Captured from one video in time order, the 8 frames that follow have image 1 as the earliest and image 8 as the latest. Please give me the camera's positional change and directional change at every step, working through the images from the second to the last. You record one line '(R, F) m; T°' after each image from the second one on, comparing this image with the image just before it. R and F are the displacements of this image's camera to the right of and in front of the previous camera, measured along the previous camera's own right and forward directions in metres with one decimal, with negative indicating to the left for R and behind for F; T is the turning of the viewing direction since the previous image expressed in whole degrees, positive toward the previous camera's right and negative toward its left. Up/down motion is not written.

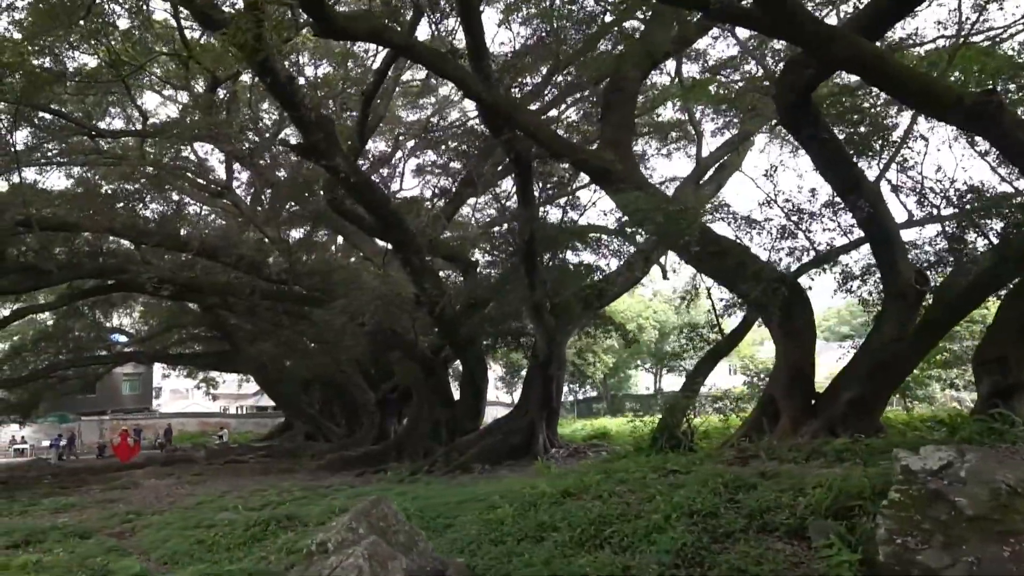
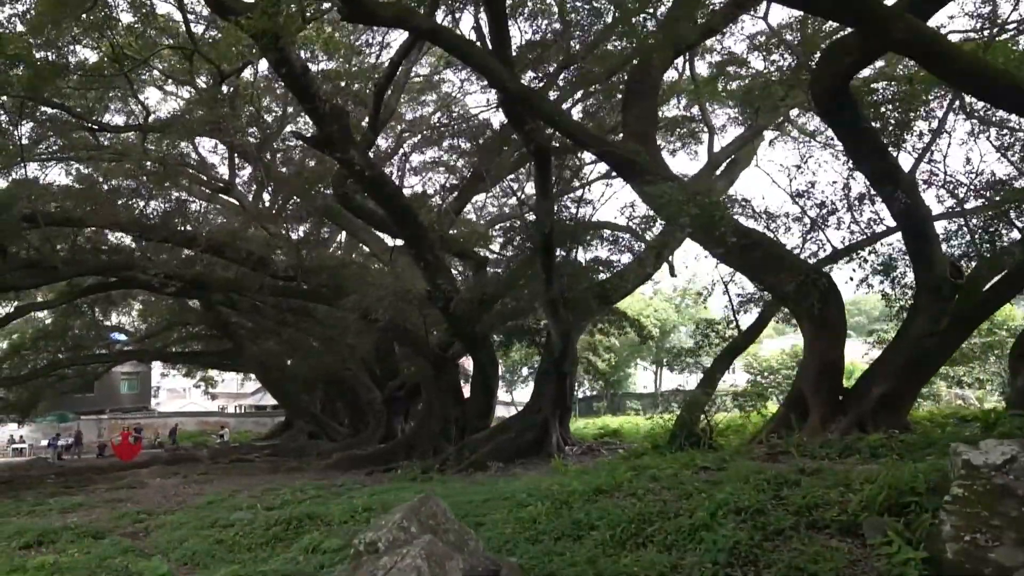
(-0.3, +0.2) m; 0°
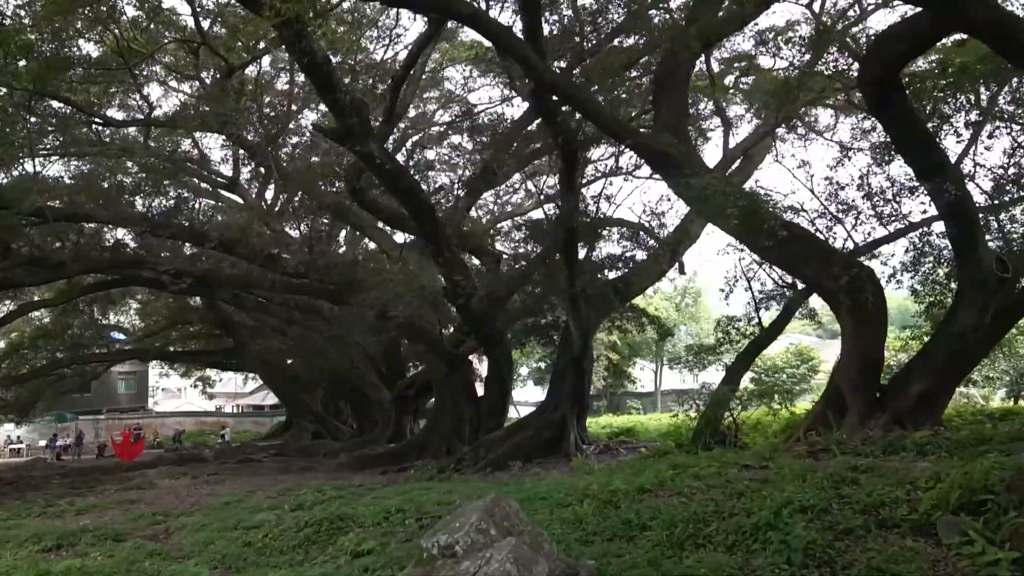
(-0.4, +0.2) m; +1°
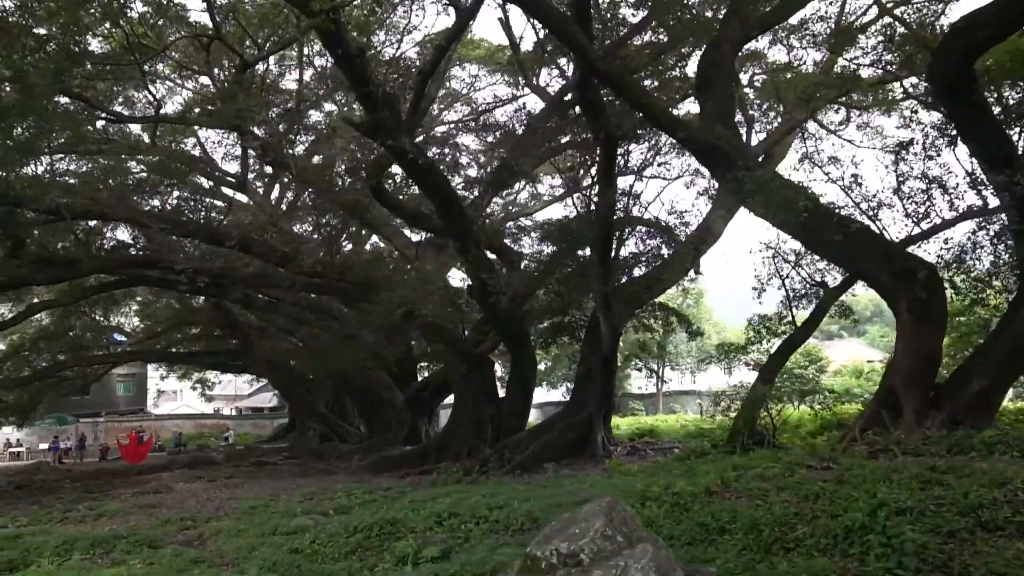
(-0.6, +0.2) m; +1°
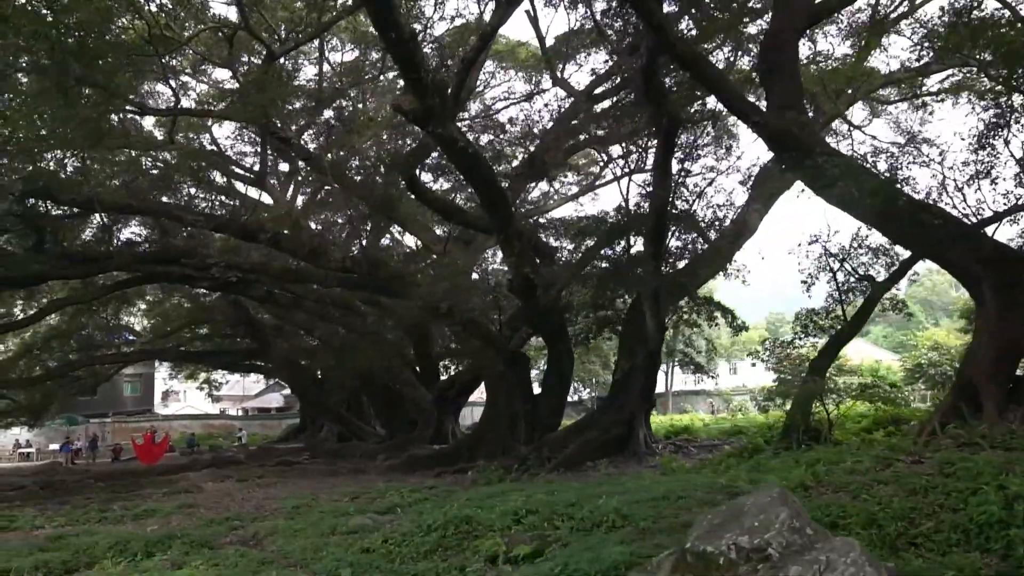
(-0.8, +0.3) m; 0°
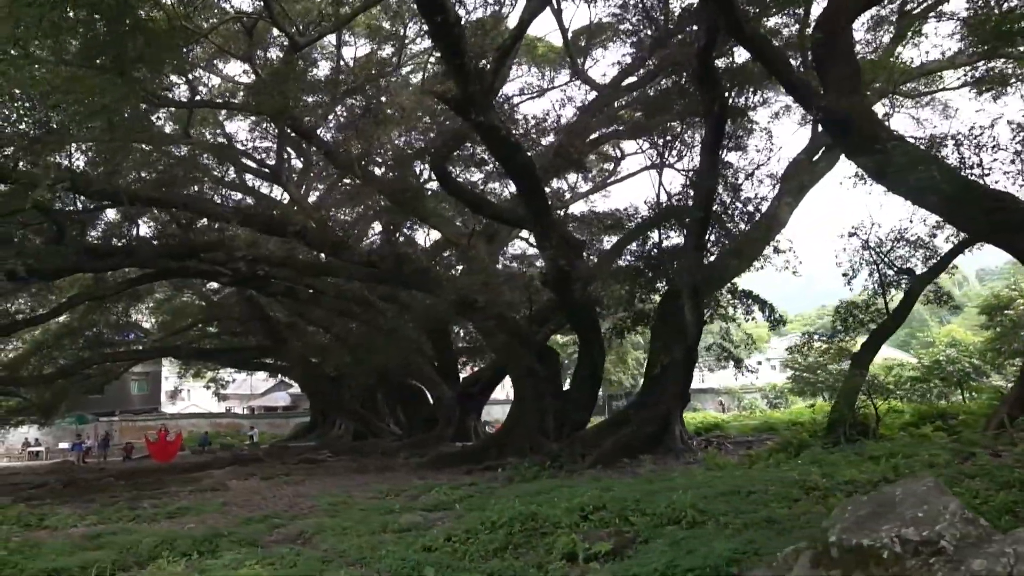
(-0.6, +0.2) m; 0°
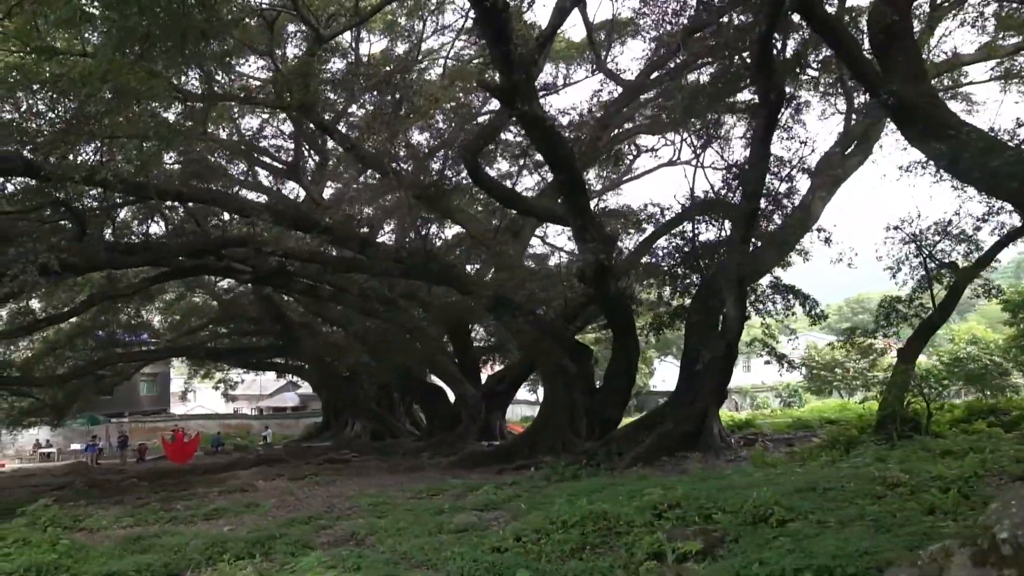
(-0.6, +0.2) m; 0°
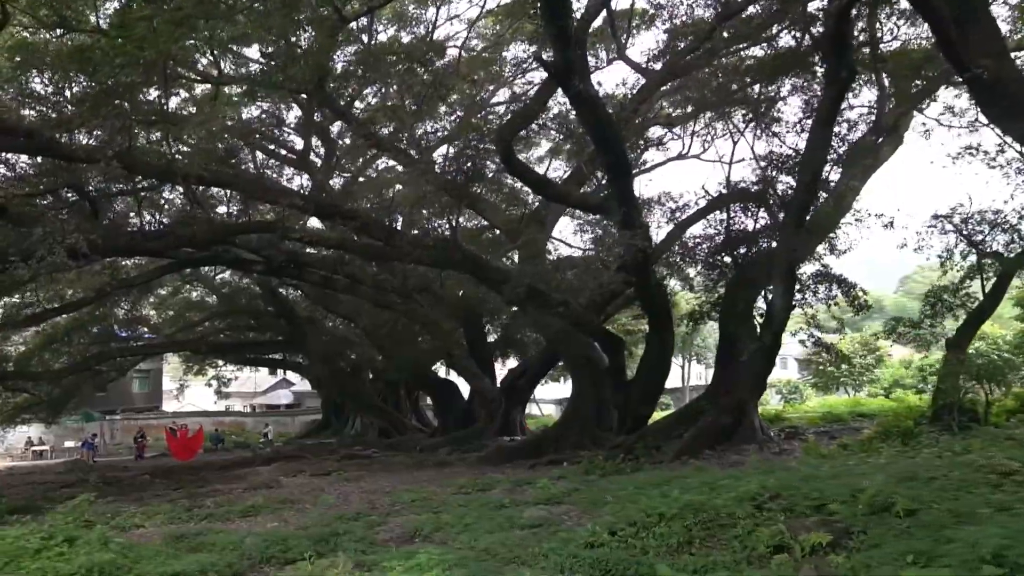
(-0.9, +0.4) m; +2°
